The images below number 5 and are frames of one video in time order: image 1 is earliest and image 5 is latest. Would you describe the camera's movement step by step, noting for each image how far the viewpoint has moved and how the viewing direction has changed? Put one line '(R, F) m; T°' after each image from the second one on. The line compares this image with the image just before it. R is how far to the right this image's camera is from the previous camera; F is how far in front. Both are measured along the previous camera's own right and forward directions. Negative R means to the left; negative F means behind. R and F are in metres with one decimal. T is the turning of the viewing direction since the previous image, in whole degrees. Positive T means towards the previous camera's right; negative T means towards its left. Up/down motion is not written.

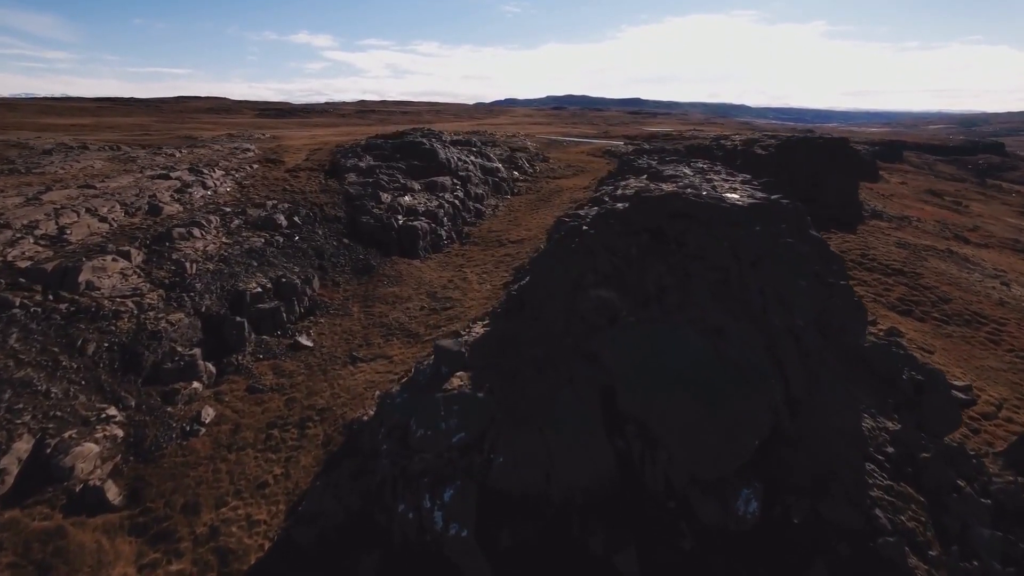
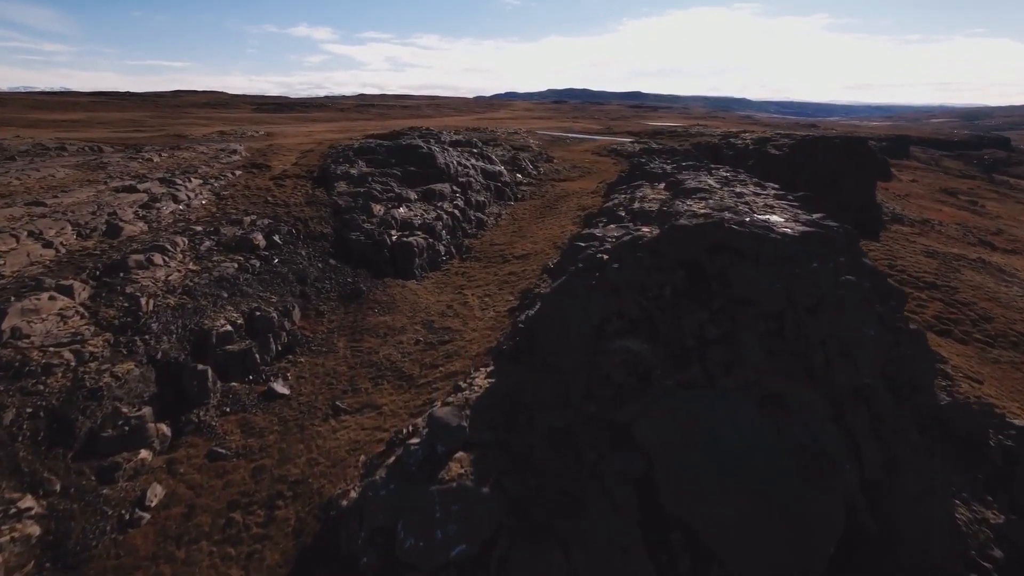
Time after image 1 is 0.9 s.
(-0.2, +2.7) m; 0°
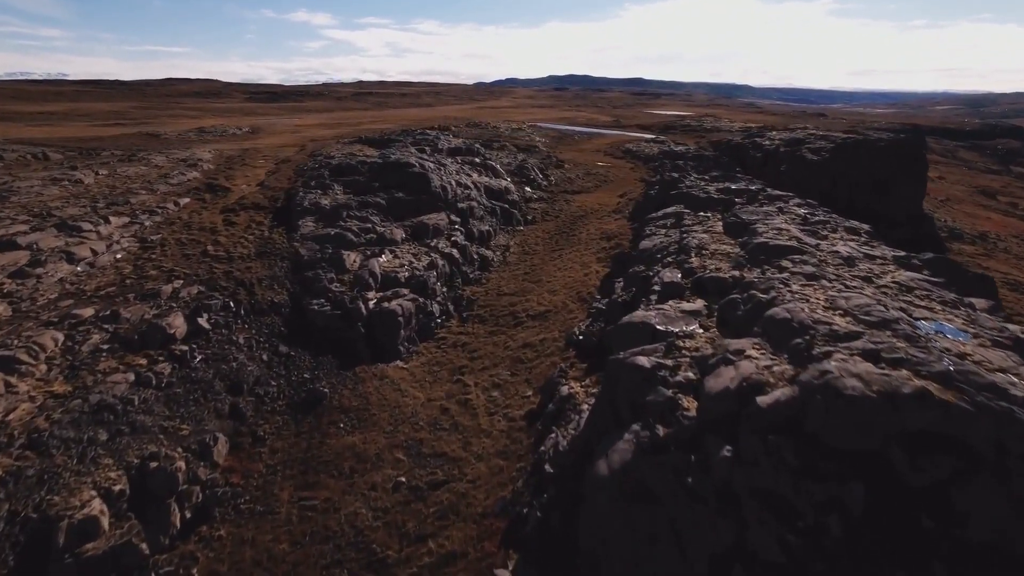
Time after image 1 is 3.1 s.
(-0.5, +6.5) m; 0°
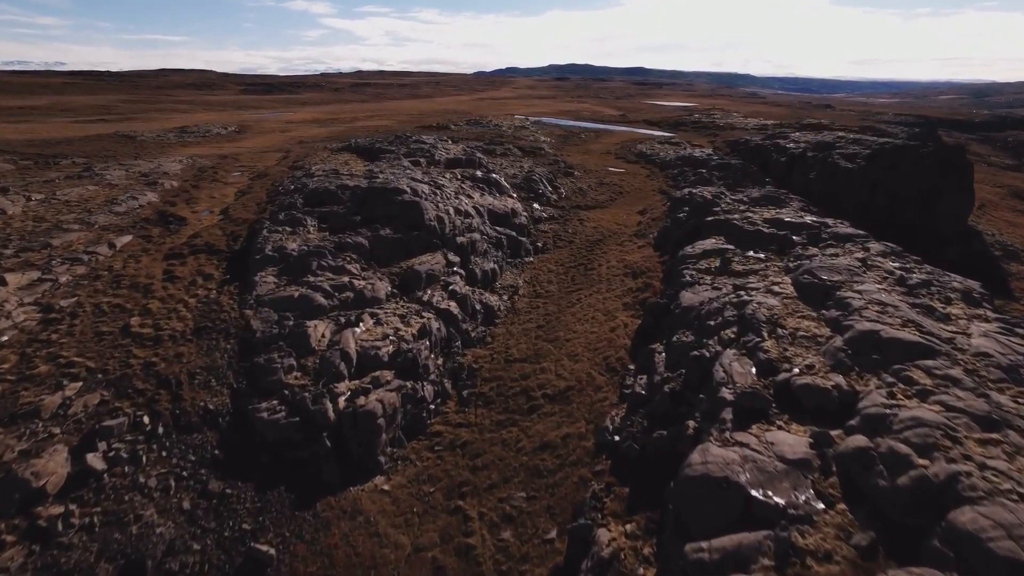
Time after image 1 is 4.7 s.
(-0.4, +4.9) m; 0°
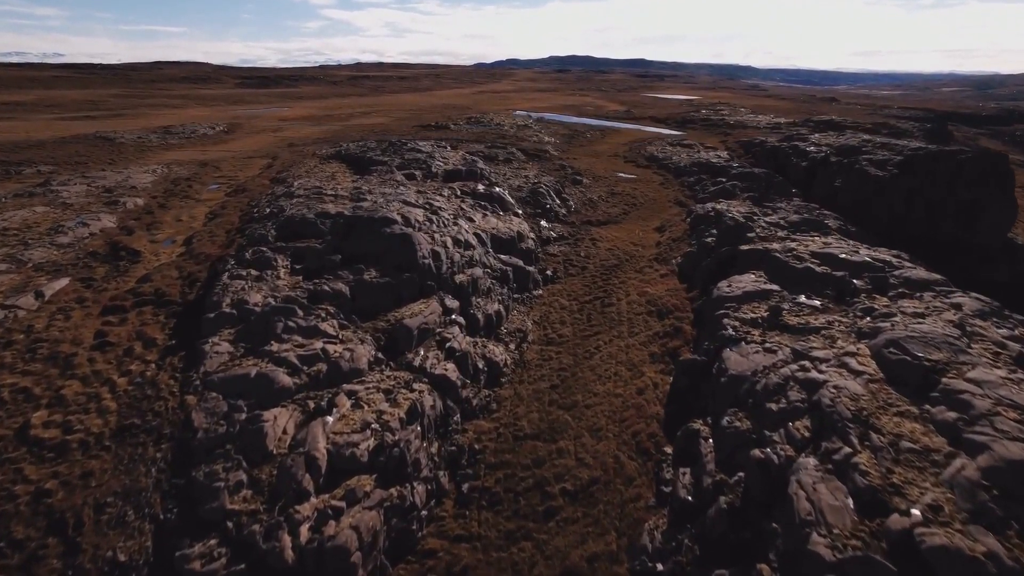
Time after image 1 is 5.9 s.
(-0.3, +3.6) m; 0°
